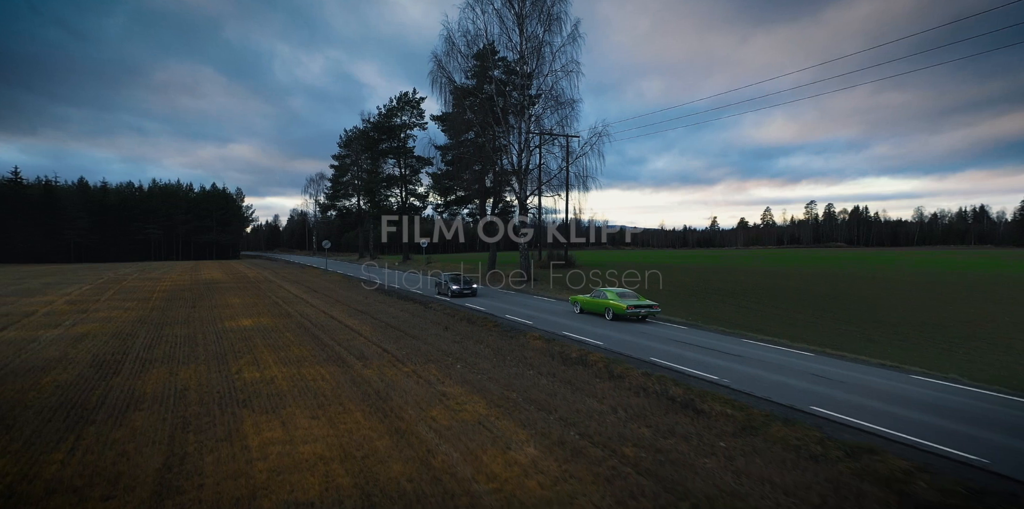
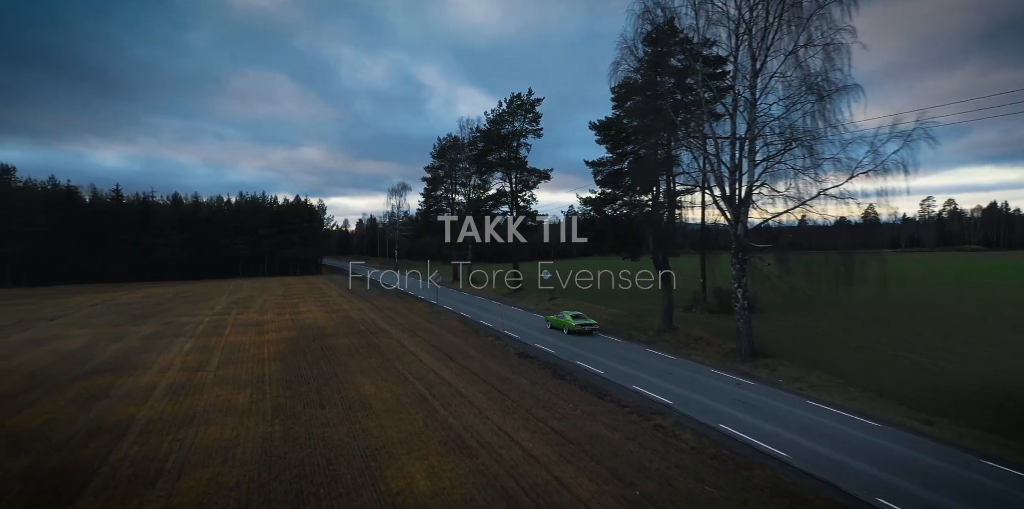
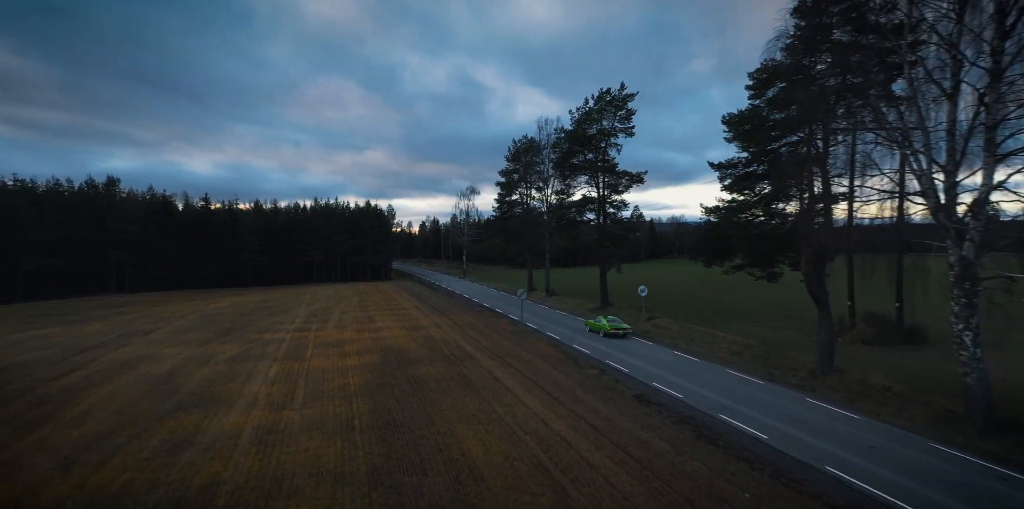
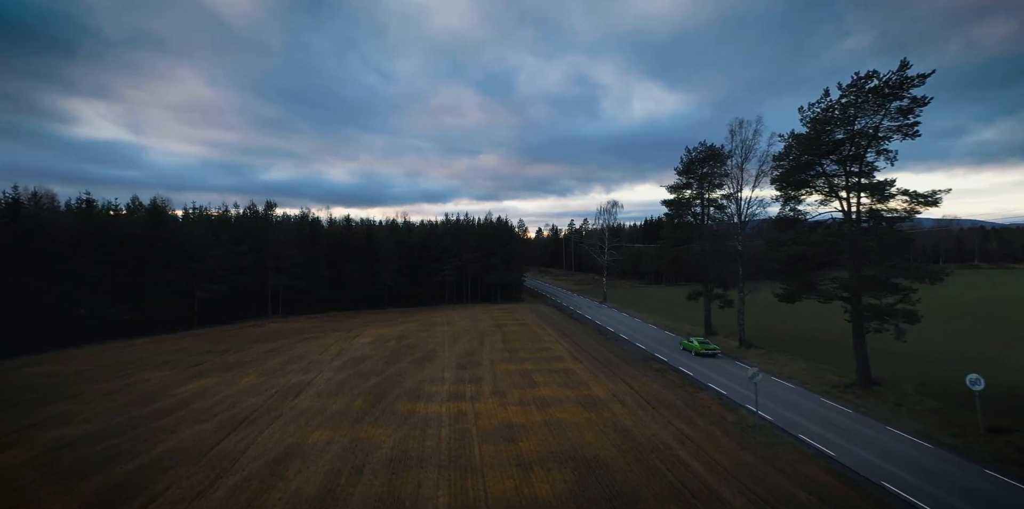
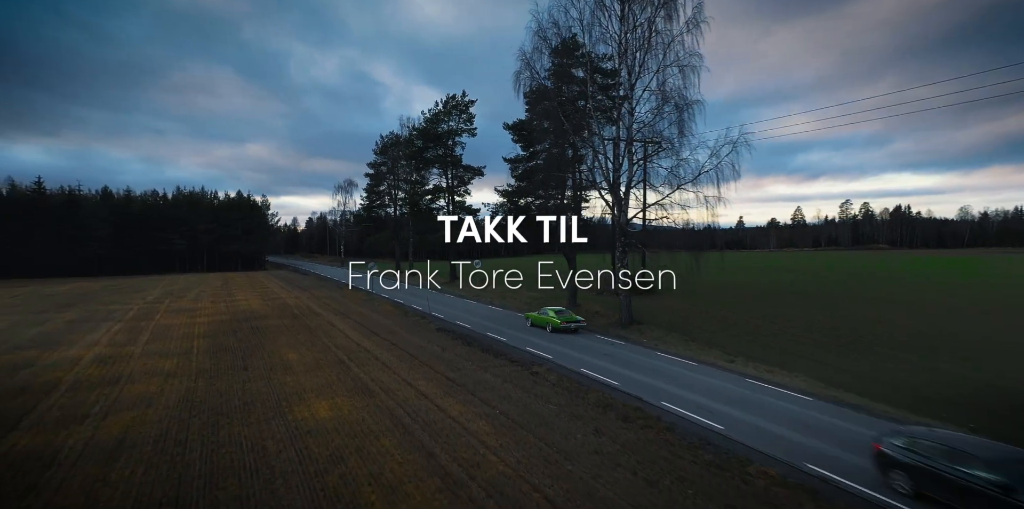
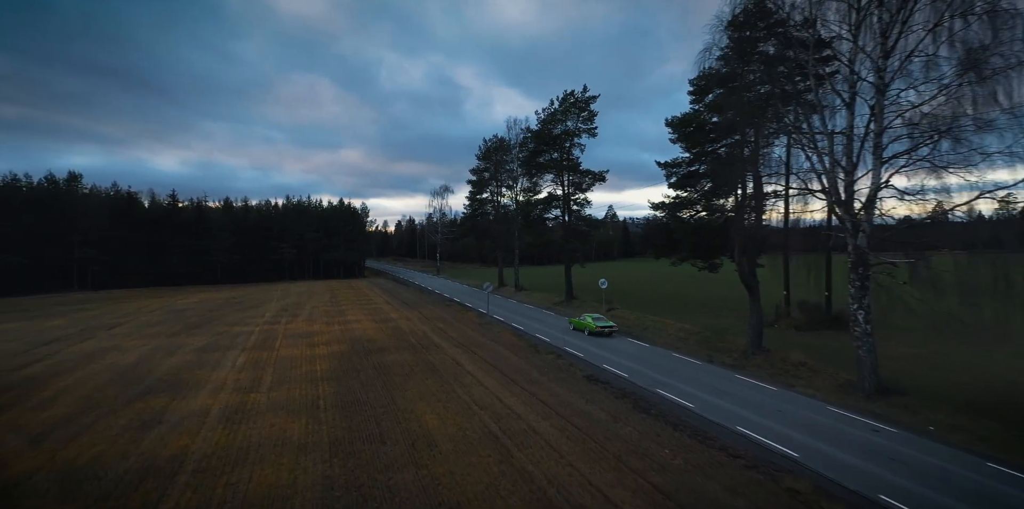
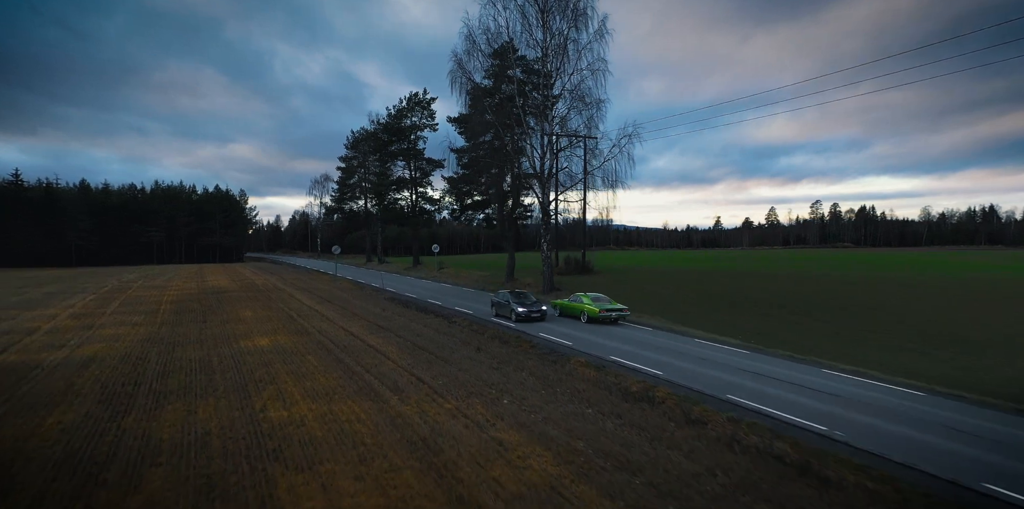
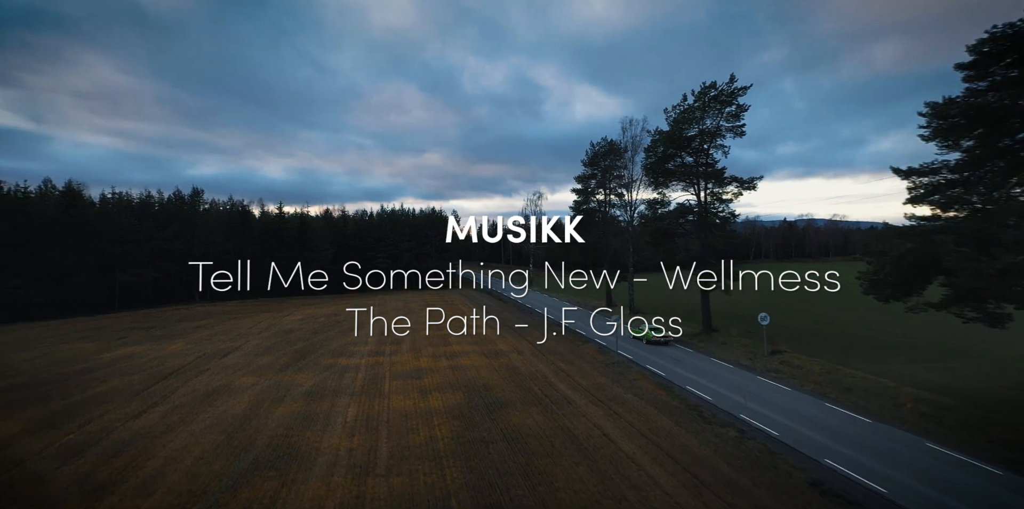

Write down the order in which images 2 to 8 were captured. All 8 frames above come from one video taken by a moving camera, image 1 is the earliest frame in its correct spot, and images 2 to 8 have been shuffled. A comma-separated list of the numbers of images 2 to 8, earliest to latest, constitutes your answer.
7, 5, 2, 6, 3, 8, 4
